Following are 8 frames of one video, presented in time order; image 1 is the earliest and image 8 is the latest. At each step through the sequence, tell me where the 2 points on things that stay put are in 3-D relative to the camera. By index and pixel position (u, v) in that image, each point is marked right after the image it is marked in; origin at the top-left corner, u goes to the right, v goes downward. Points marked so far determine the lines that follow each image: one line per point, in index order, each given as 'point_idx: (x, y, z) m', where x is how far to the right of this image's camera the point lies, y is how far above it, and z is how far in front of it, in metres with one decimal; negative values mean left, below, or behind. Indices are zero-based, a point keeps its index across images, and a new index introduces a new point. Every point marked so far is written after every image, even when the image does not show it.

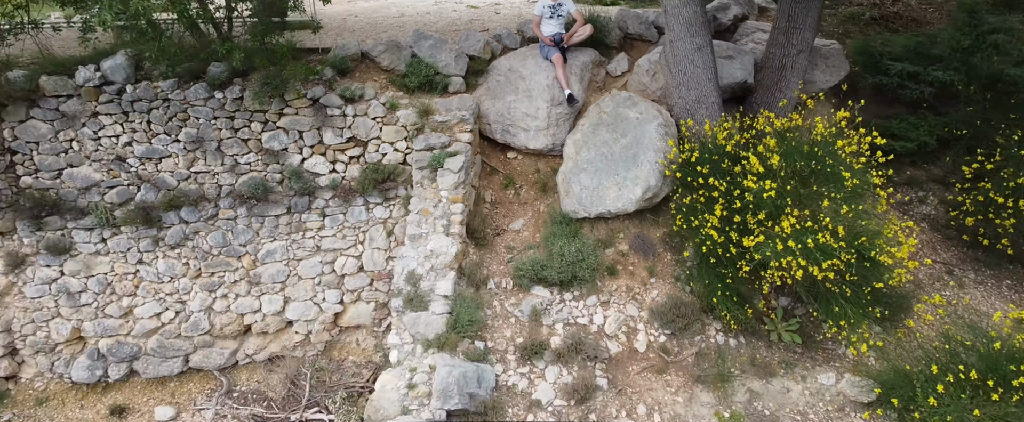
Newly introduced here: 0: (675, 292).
0: (+1.8, -0.9, +5.5) m
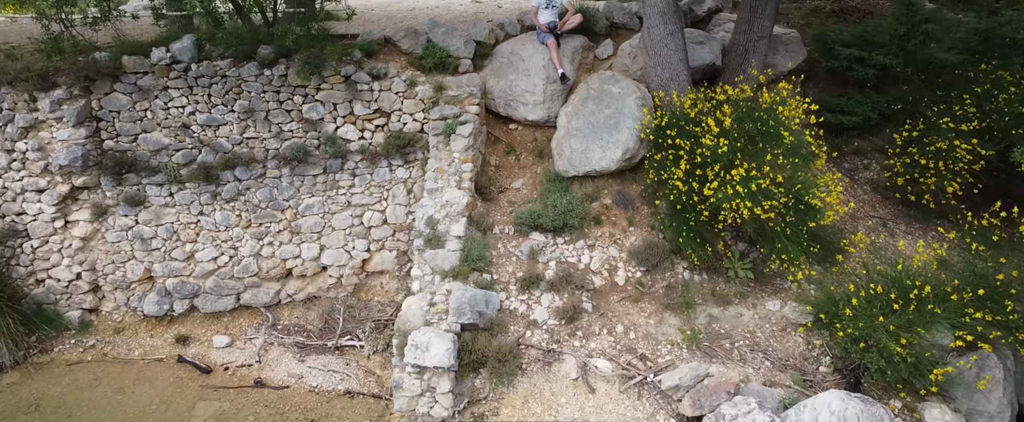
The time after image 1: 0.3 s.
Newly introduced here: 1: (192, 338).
0: (+1.8, -0.3, +6.6) m
1: (-4.4, -1.7, +6.7) m
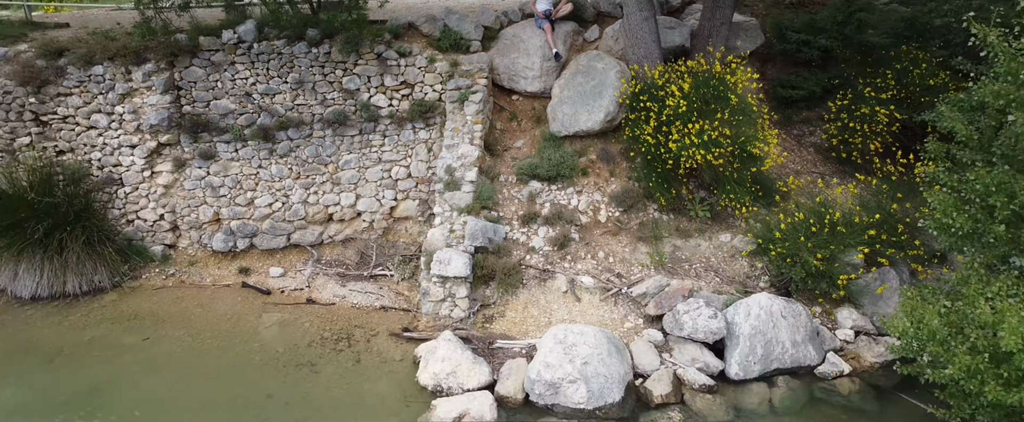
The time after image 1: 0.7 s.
0: (+1.9, +0.4, +8.1) m
1: (-4.3, -0.9, +8.3) m
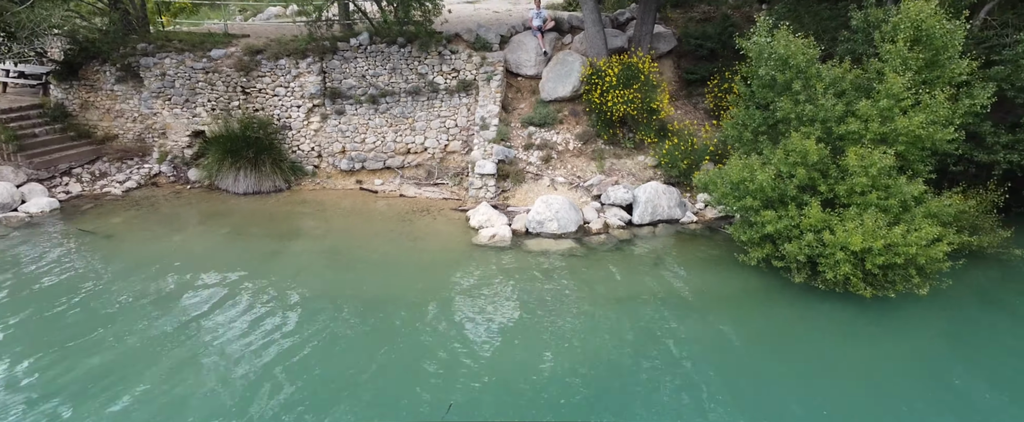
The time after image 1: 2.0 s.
0: (+2.0, +2.3, +13.9) m
1: (-4.1, +0.9, +14.0) m
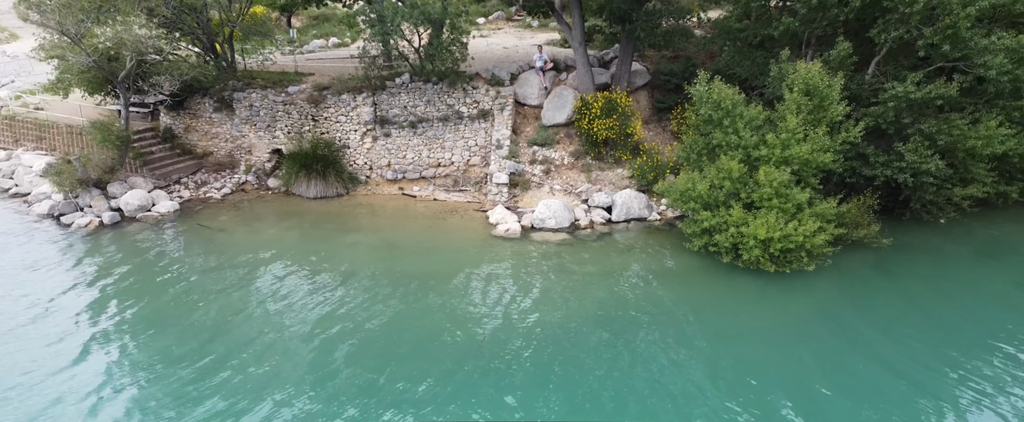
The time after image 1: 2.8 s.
0: (+2.3, +2.3, +17.9) m
1: (-3.9, +0.9, +18.0) m
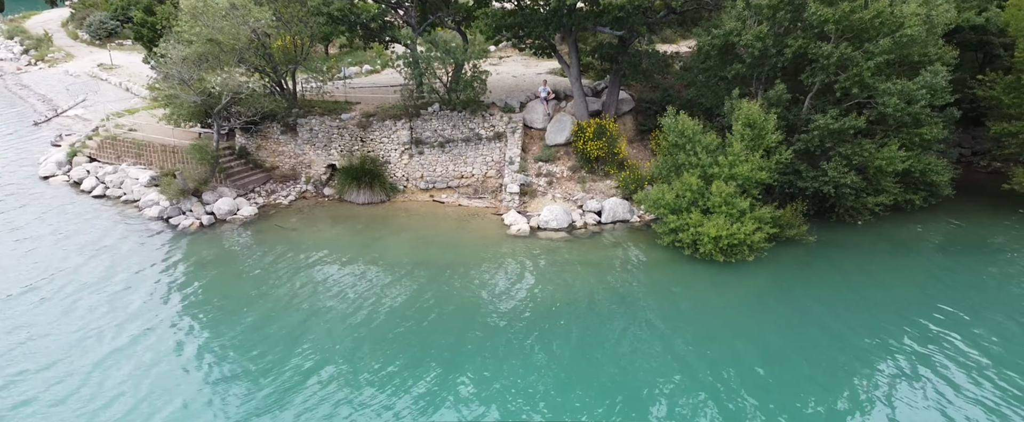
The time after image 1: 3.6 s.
0: (+2.7, +2.1, +22.1) m
1: (-3.4, +0.7, +22.3) m
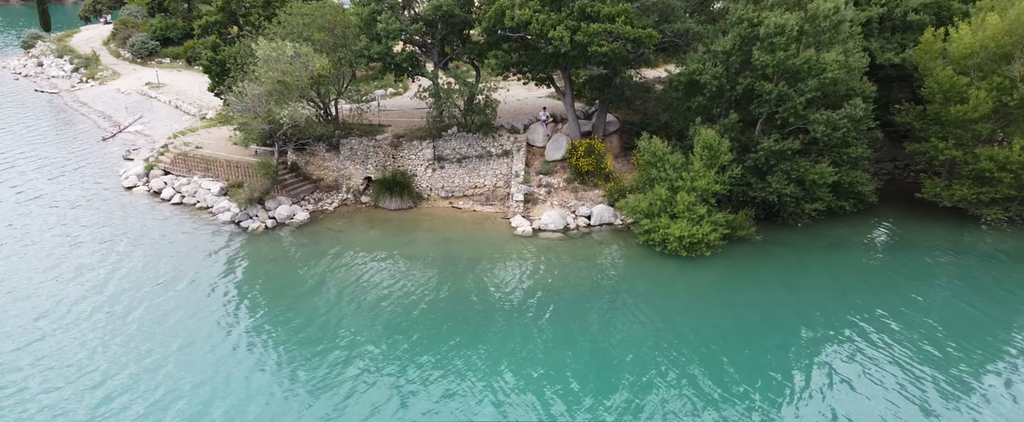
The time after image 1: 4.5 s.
0: (+3.0, +1.9, +26.7) m
1: (-3.2, +0.5, +26.9) m
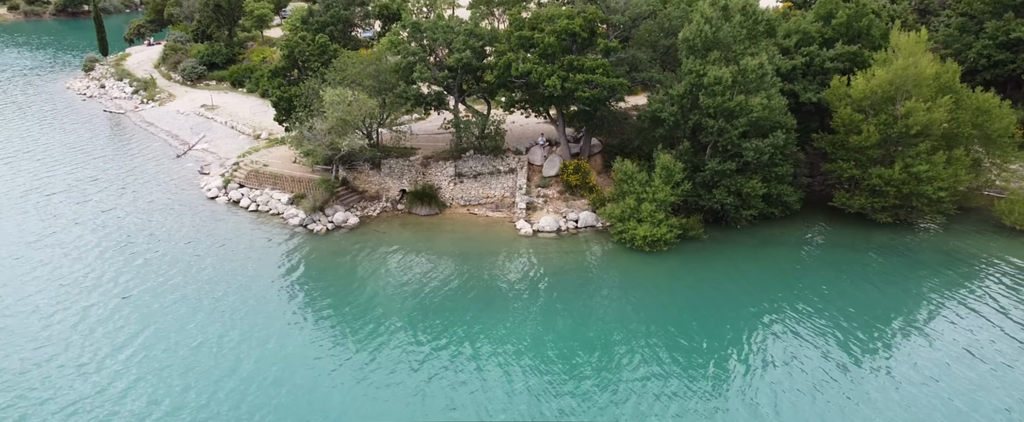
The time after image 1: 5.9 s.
0: (+3.3, +1.6, +33.8) m
1: (-2.9, +0.2, +34.0) m
